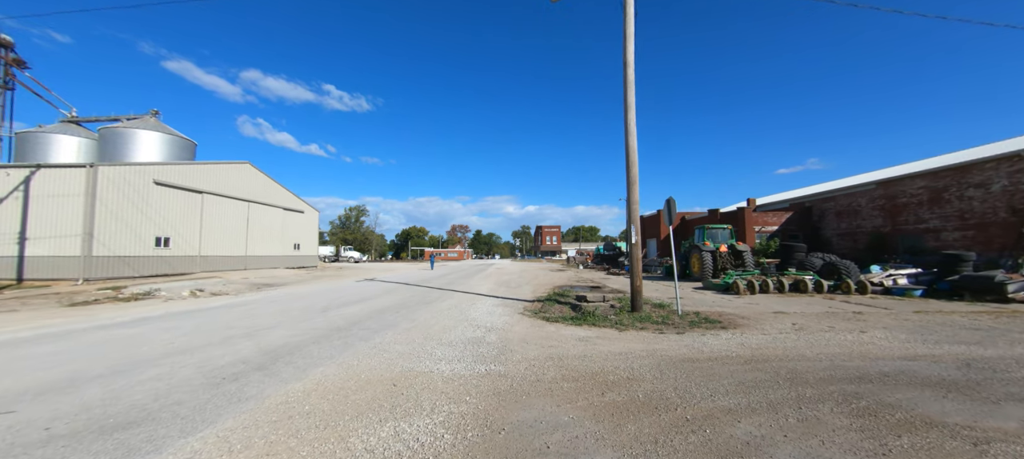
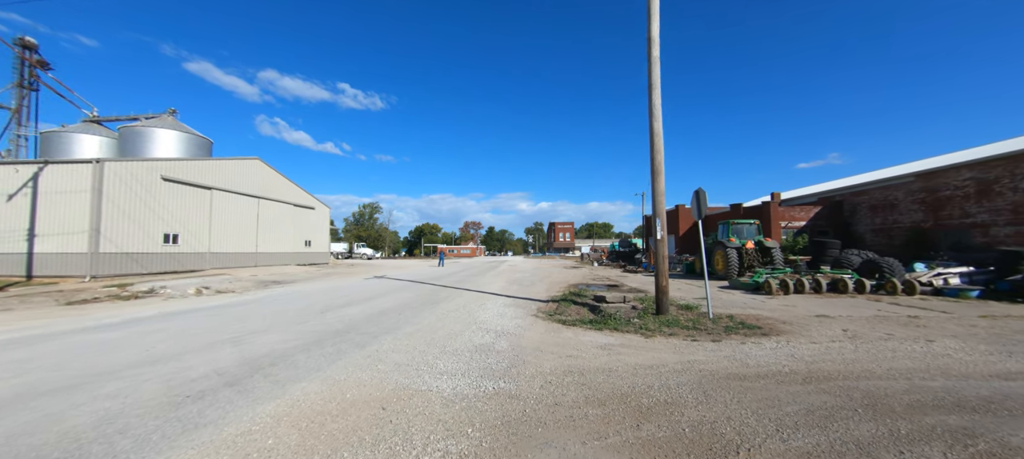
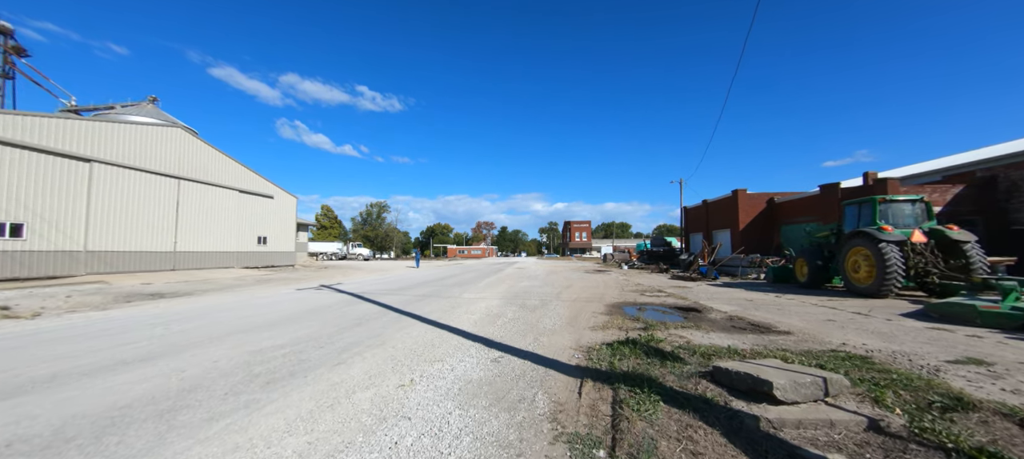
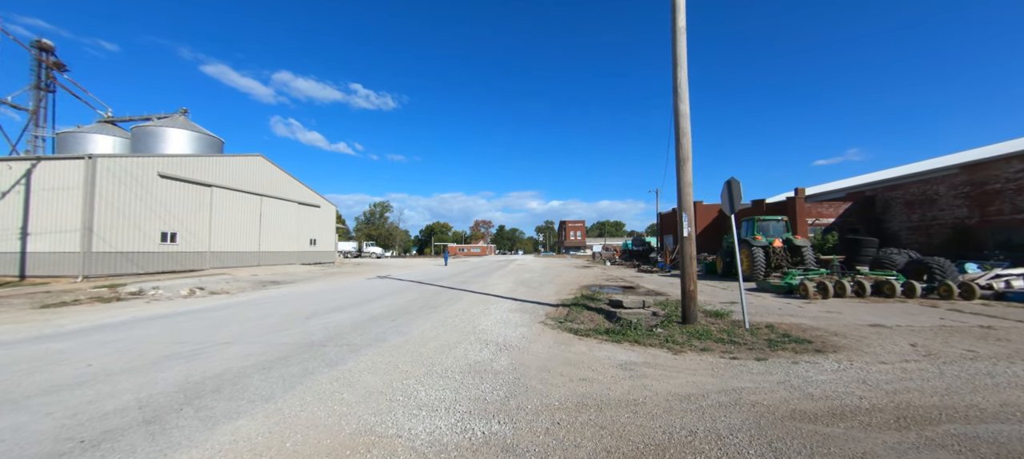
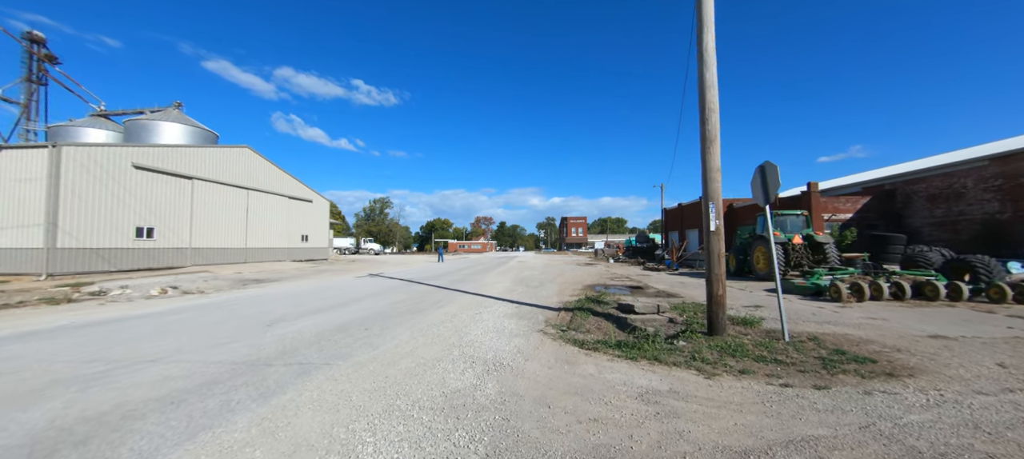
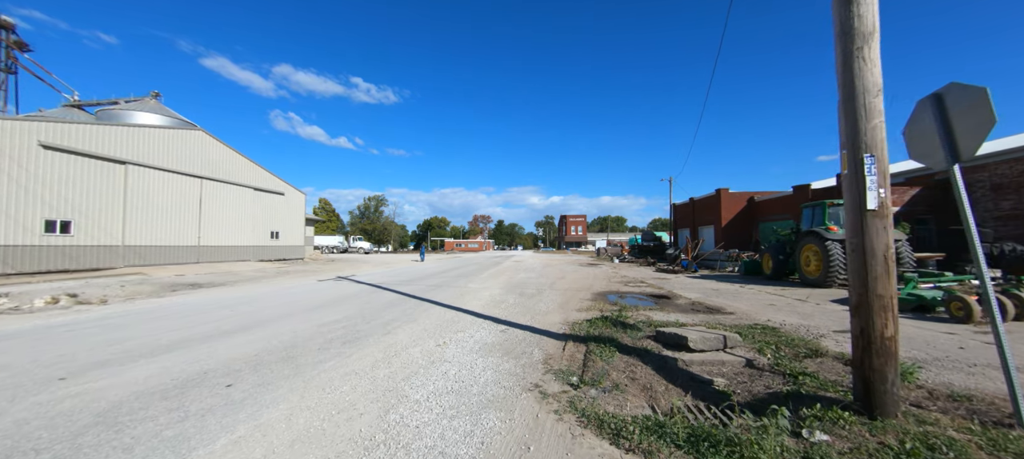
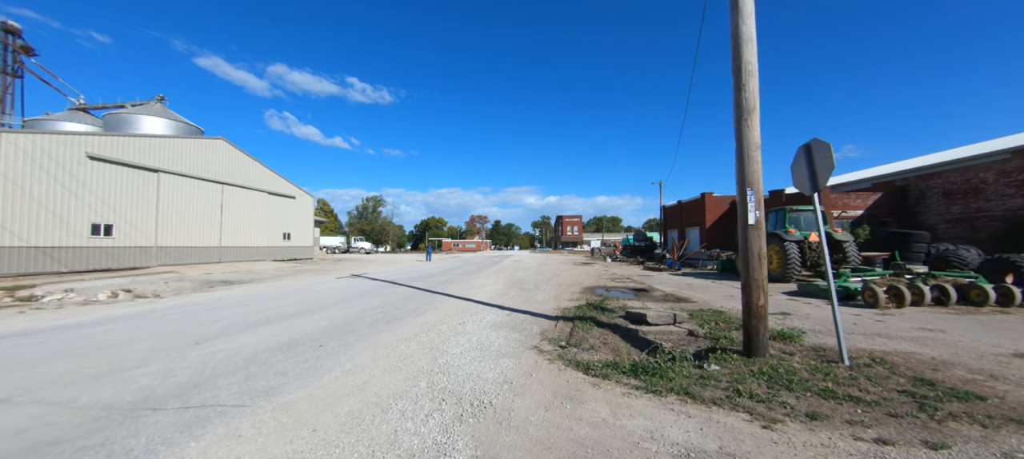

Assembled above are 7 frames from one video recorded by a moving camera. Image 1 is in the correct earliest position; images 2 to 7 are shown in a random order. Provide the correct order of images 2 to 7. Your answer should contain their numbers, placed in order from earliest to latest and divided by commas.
2, 4, 5, 7, 6, 3
